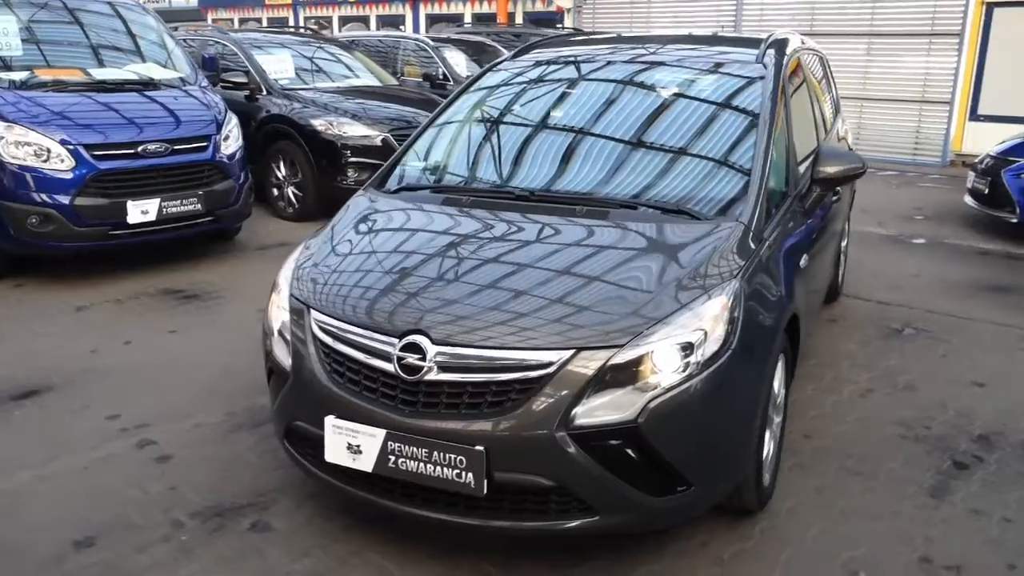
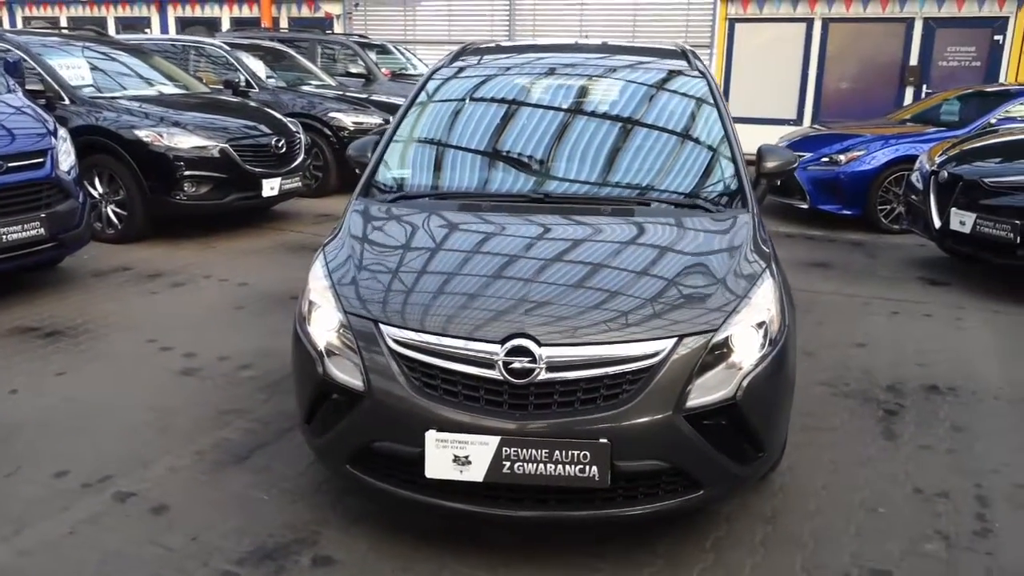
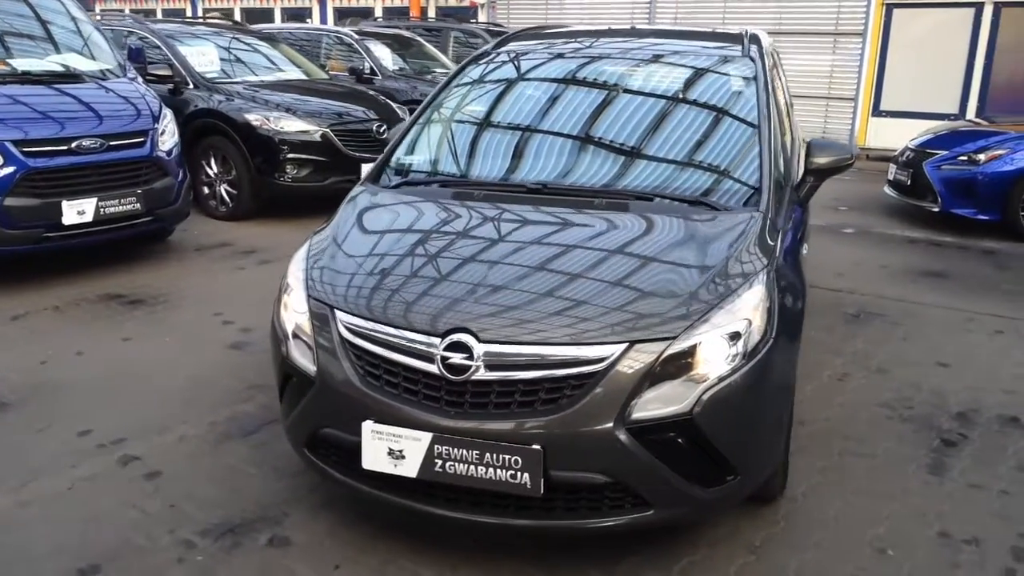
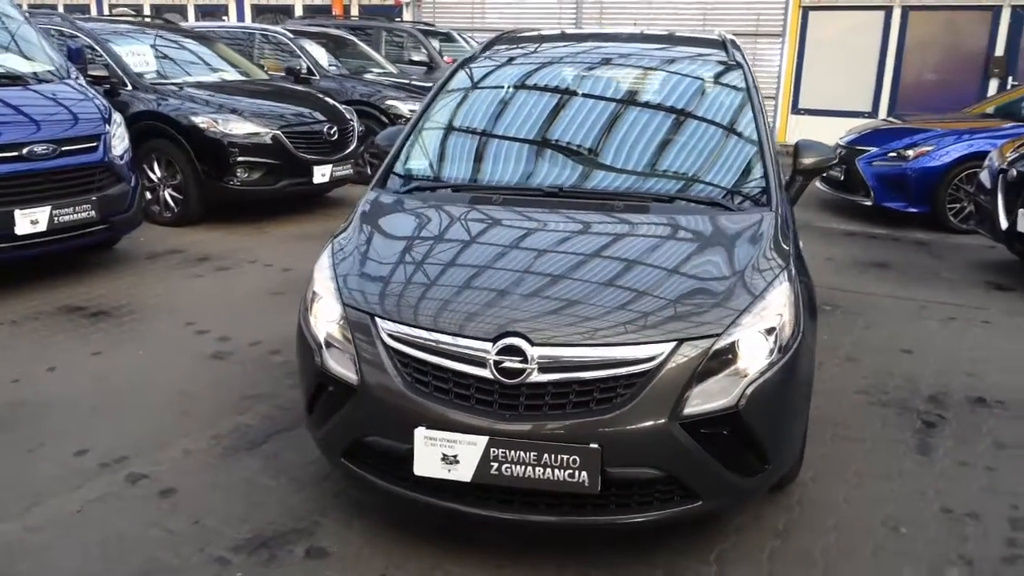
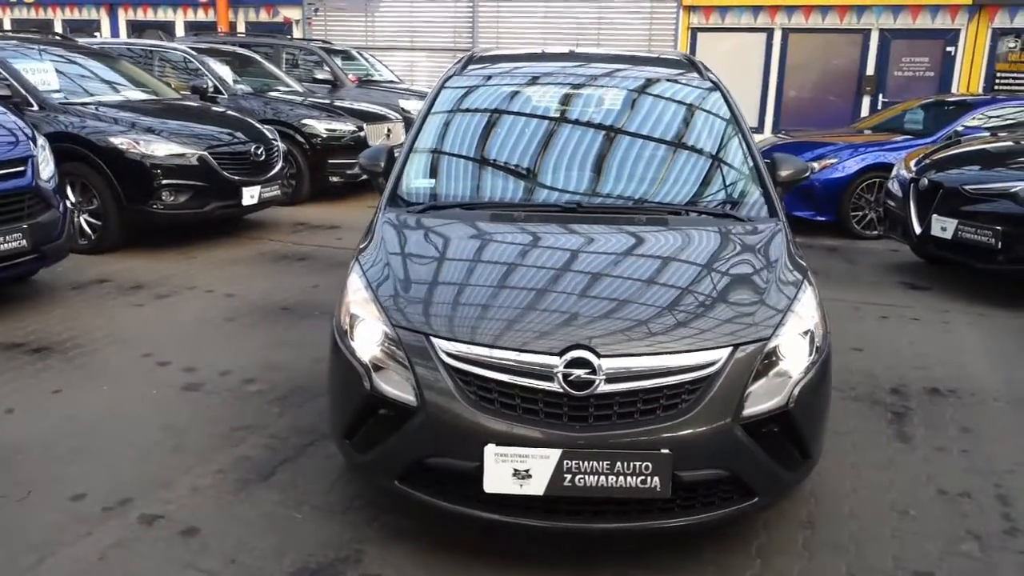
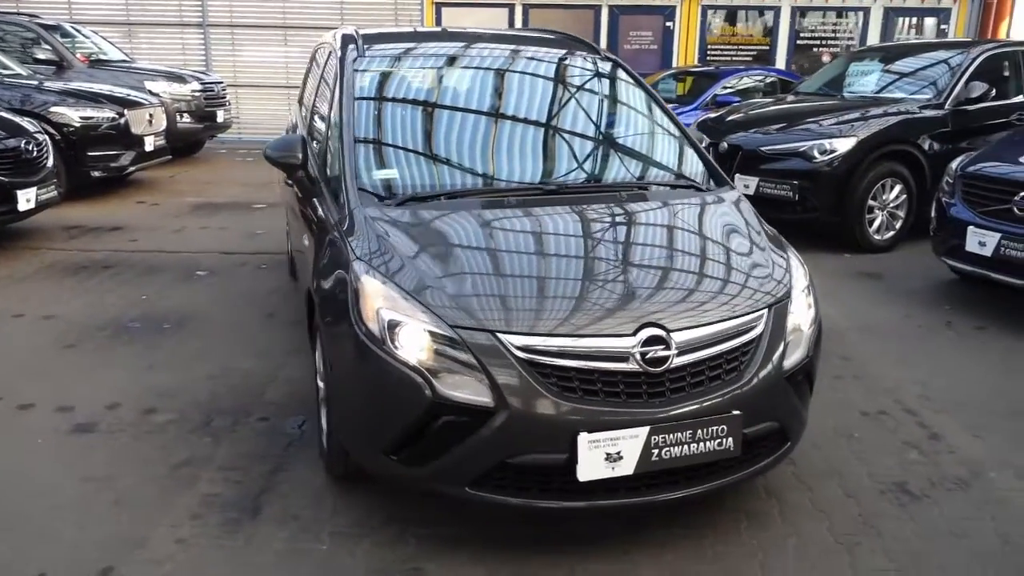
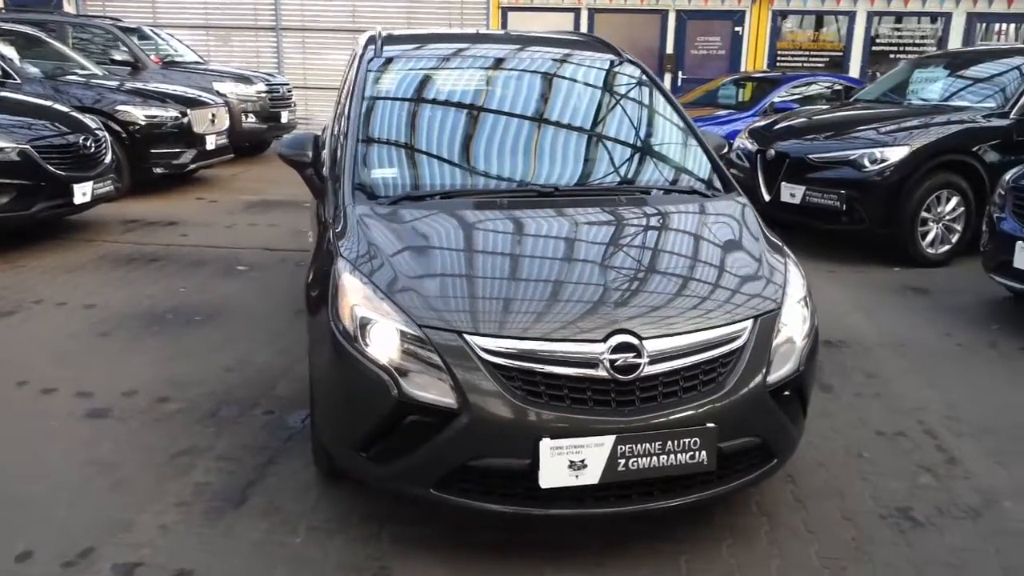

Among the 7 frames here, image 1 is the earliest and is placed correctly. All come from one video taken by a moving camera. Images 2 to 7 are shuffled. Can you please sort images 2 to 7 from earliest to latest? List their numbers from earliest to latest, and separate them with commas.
3, 4, 2, 5, 7, 6
